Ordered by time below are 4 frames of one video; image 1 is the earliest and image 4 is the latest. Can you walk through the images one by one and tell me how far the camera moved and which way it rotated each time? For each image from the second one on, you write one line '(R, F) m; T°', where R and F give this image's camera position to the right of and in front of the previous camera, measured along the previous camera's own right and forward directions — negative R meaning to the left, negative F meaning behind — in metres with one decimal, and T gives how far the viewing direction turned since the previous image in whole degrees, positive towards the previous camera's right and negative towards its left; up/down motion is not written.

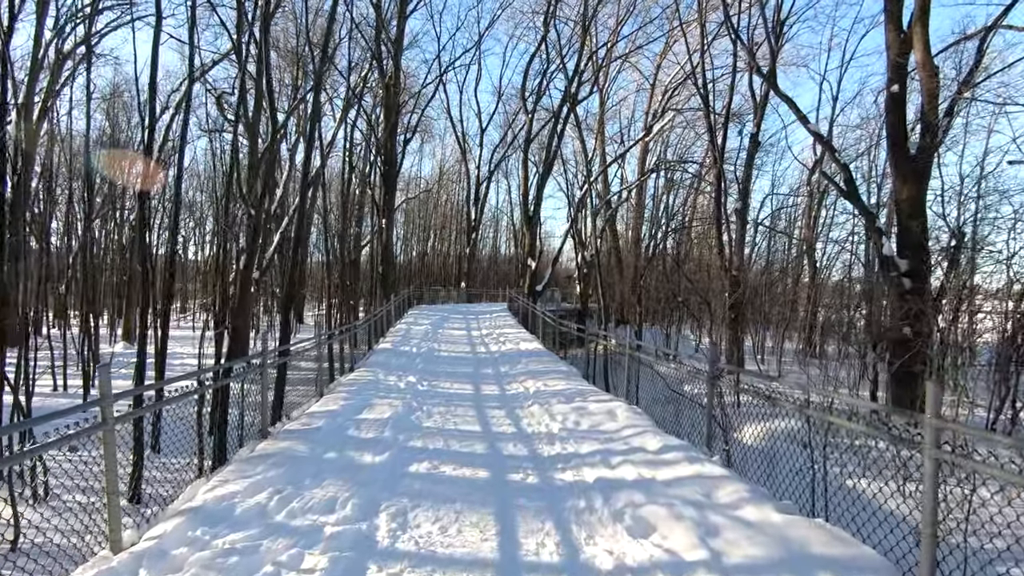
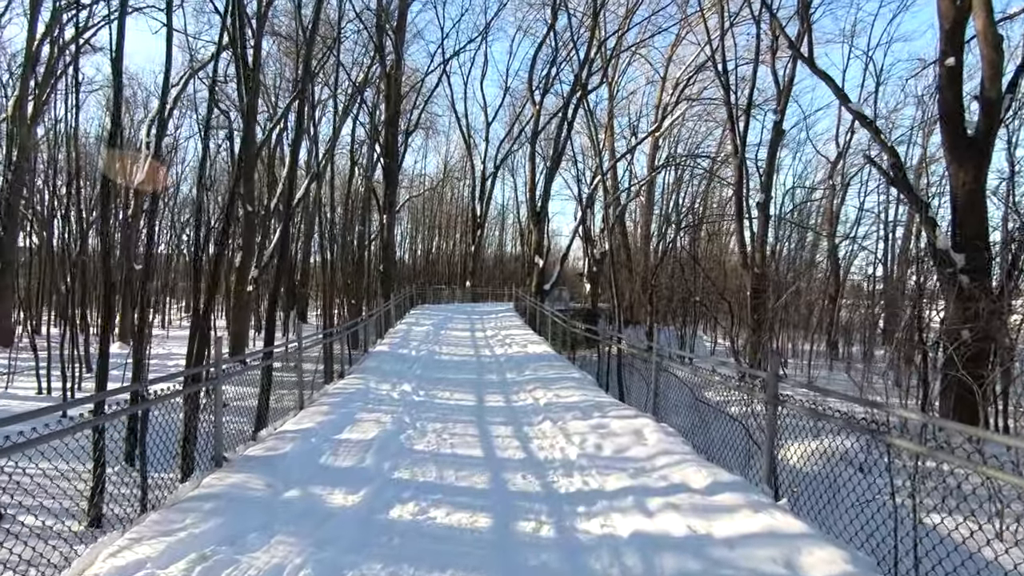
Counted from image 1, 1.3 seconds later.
(0.0, +1.0) m; -1°
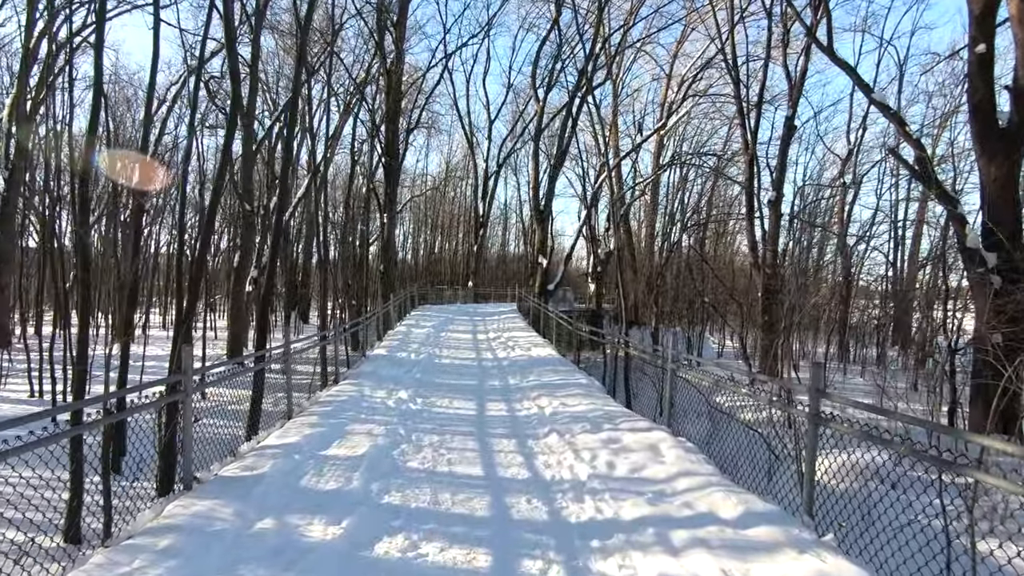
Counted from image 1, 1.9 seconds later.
(0.0, +0.5) m; 0°
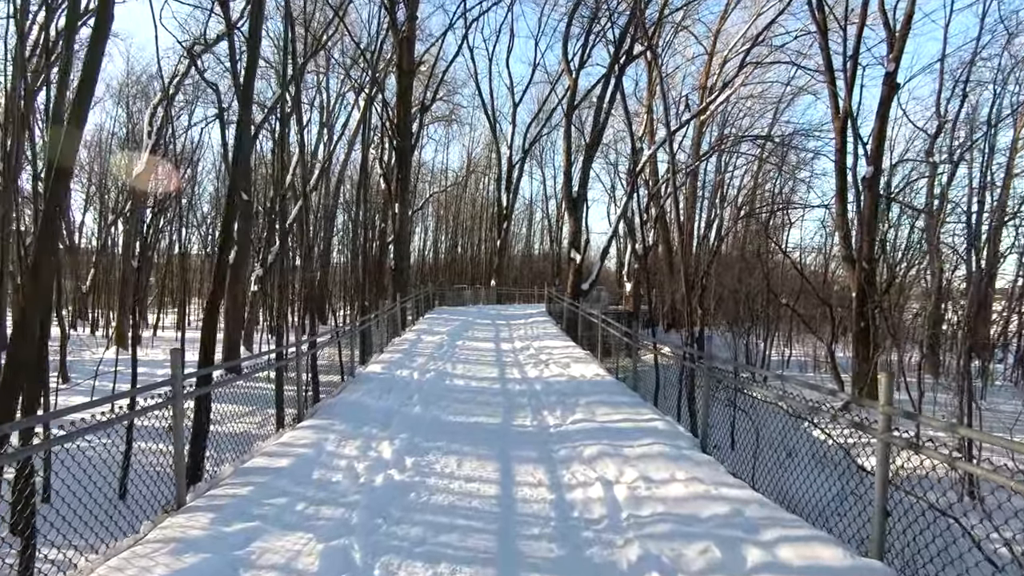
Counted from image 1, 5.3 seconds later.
(-0.1, +2.8) m; -2°
